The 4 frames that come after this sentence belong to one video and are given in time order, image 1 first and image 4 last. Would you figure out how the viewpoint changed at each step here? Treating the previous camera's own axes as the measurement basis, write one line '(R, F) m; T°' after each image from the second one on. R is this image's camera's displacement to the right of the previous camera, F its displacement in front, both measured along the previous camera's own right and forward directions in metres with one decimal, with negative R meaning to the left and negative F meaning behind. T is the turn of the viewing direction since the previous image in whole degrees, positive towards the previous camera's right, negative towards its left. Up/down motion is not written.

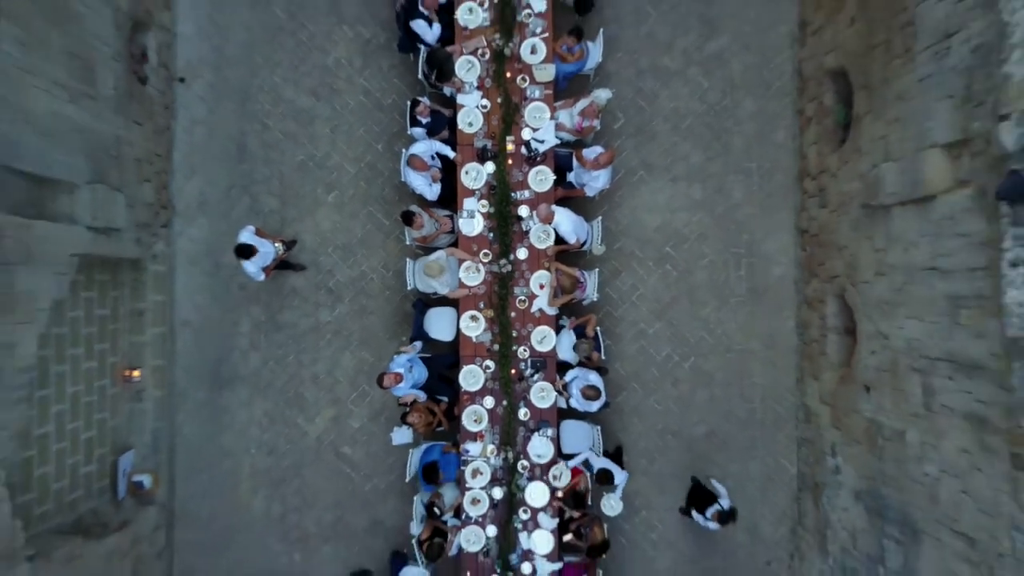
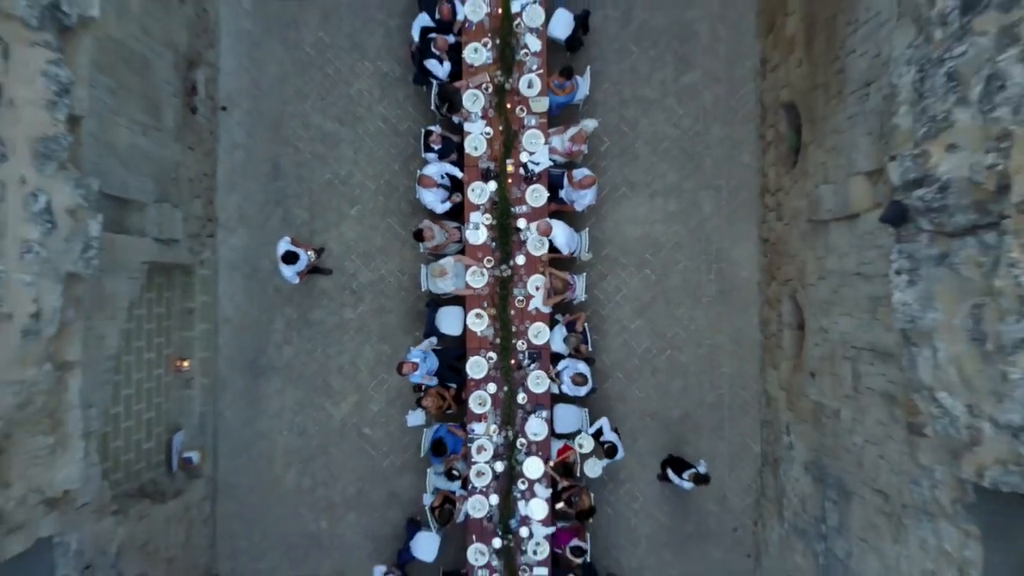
(+0.2, -0.8) m; -2°
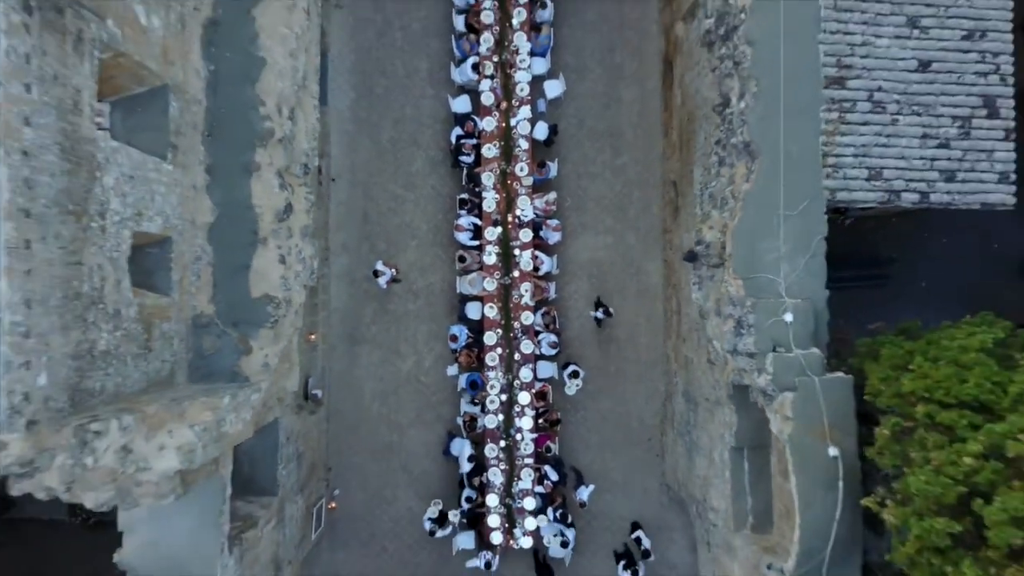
(0.0, -4.1) m; 0°
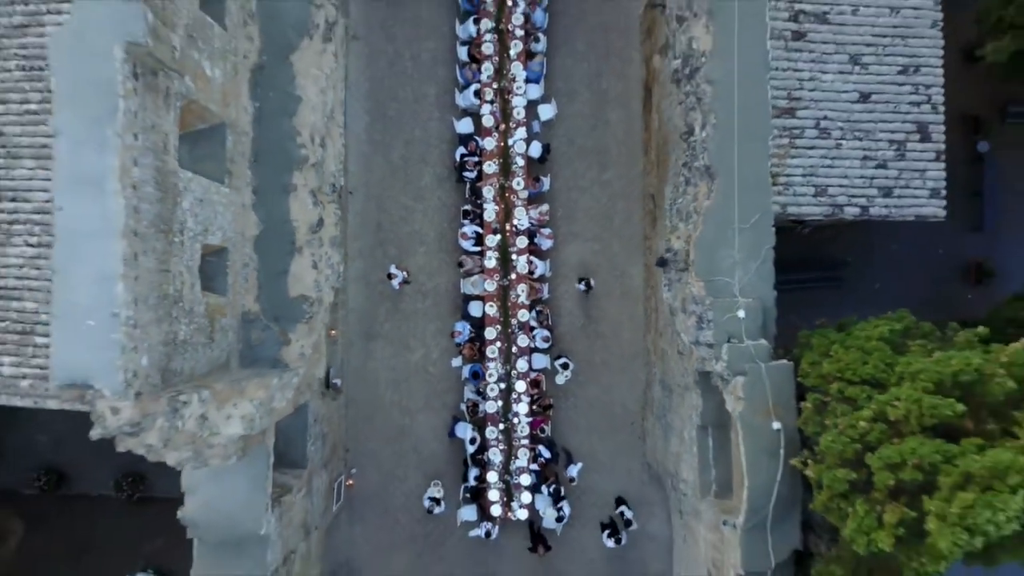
(0.0, -1.3) m; 0°
